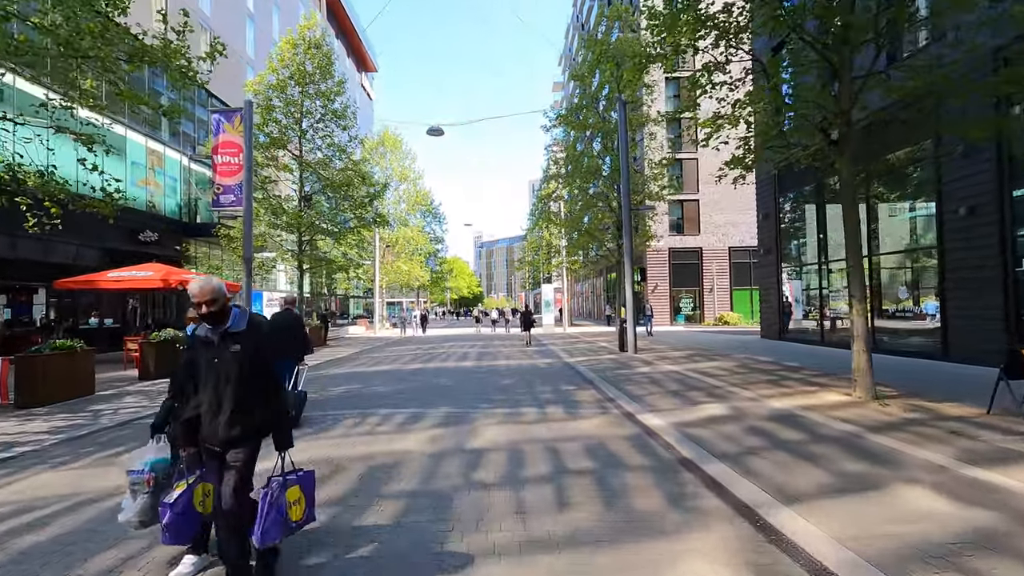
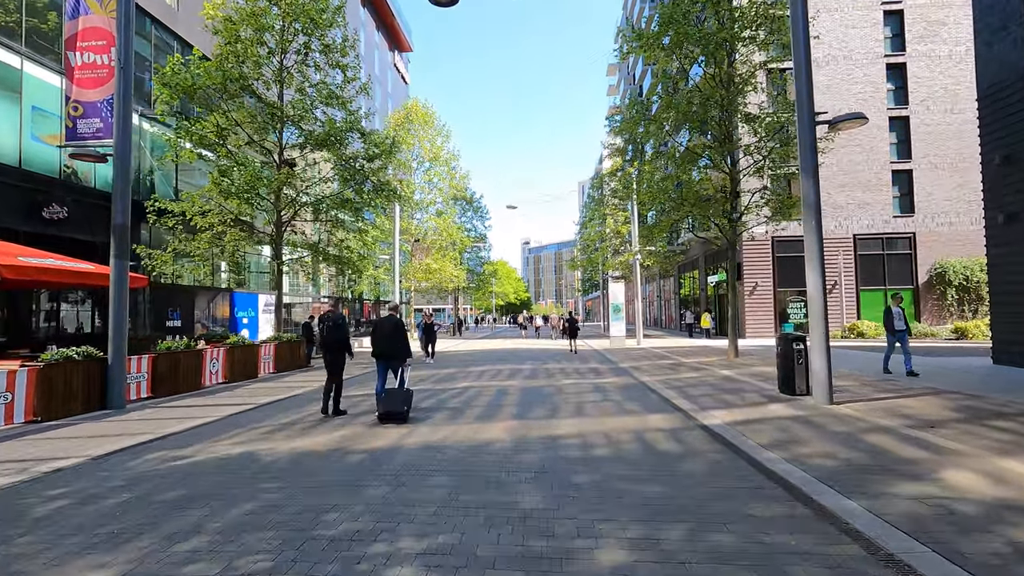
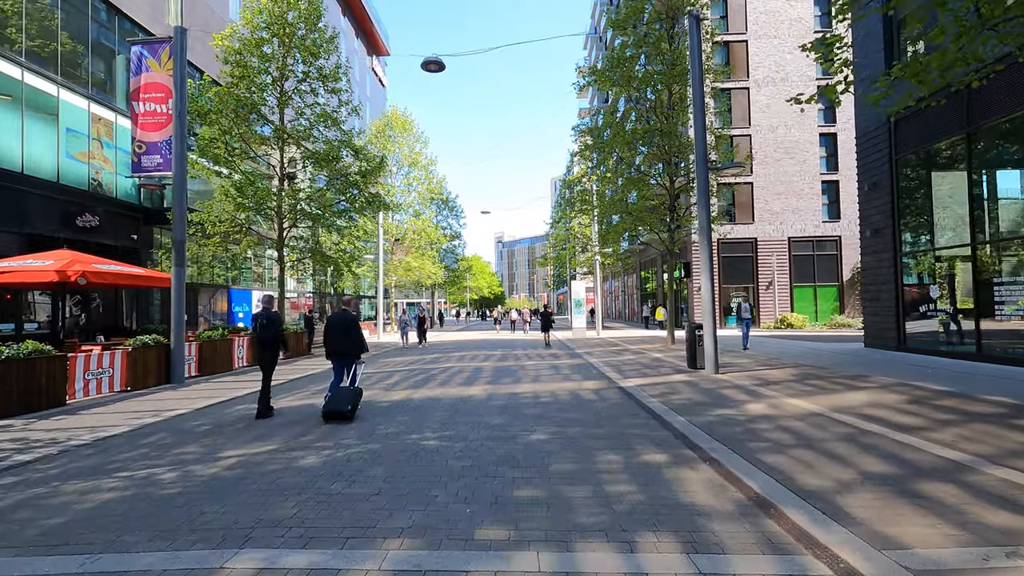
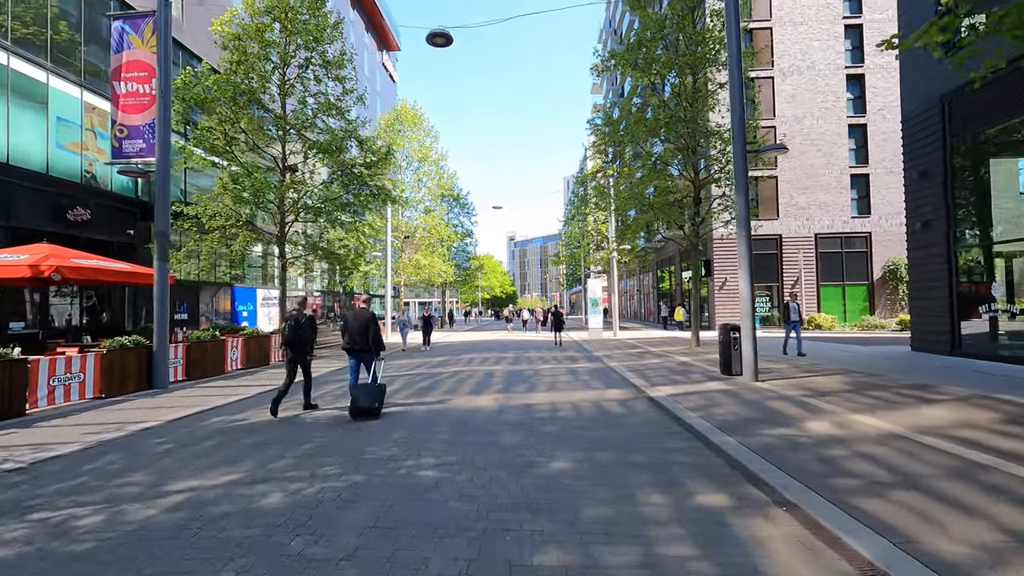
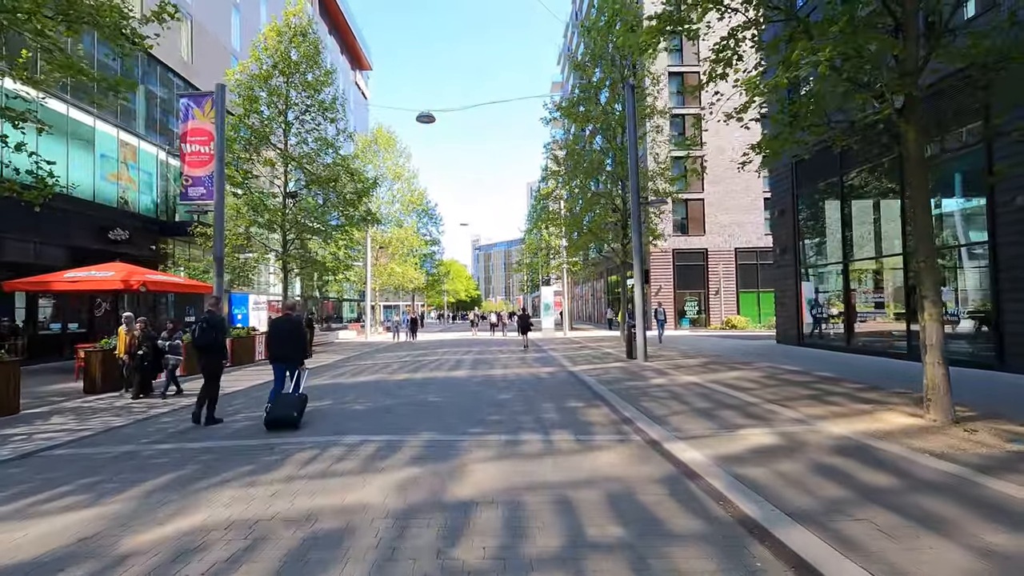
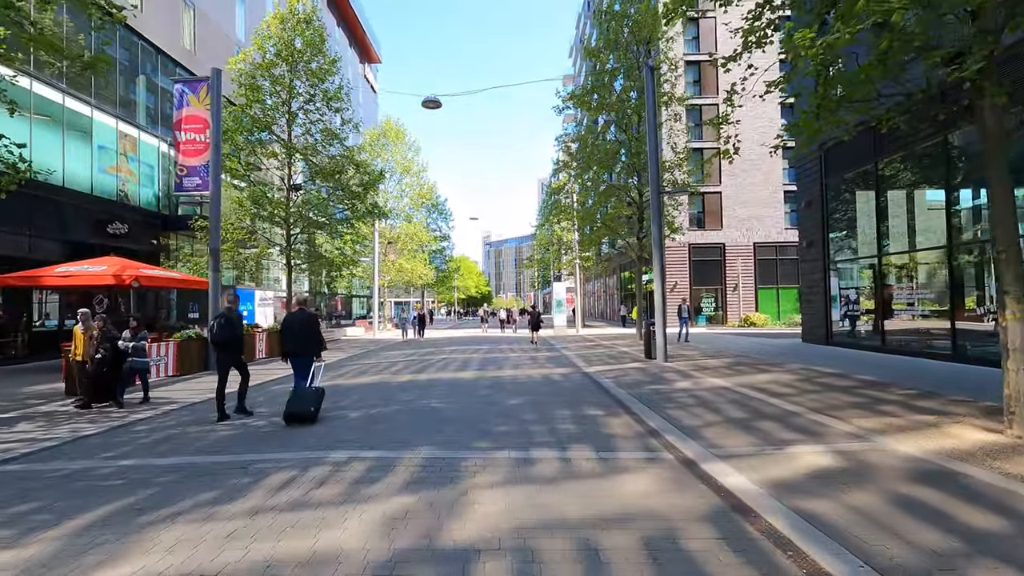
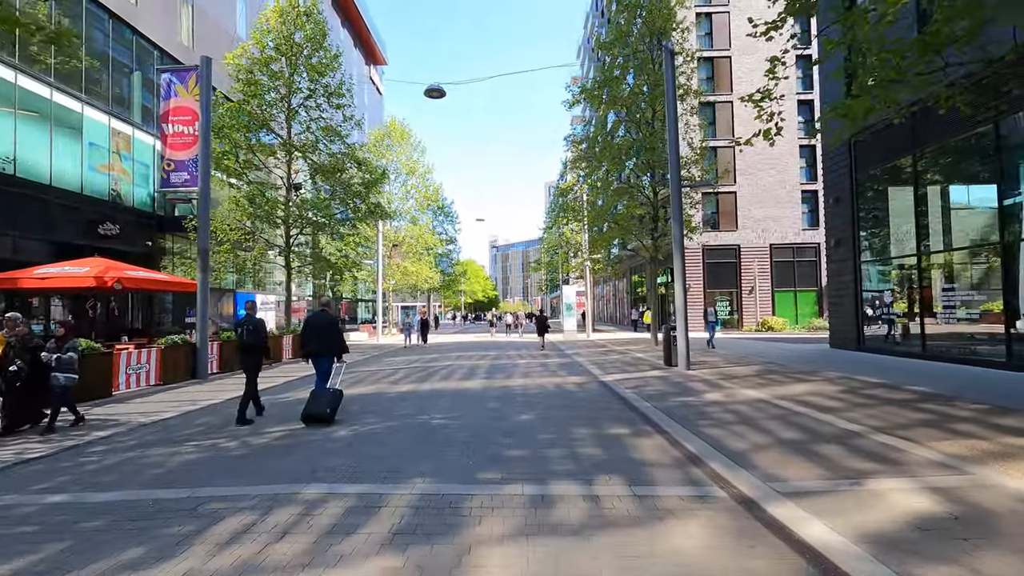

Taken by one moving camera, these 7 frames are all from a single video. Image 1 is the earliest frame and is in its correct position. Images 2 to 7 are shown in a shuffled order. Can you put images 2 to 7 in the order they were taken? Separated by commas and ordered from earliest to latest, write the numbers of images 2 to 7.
5, 6, 7, 3, 4, 2
